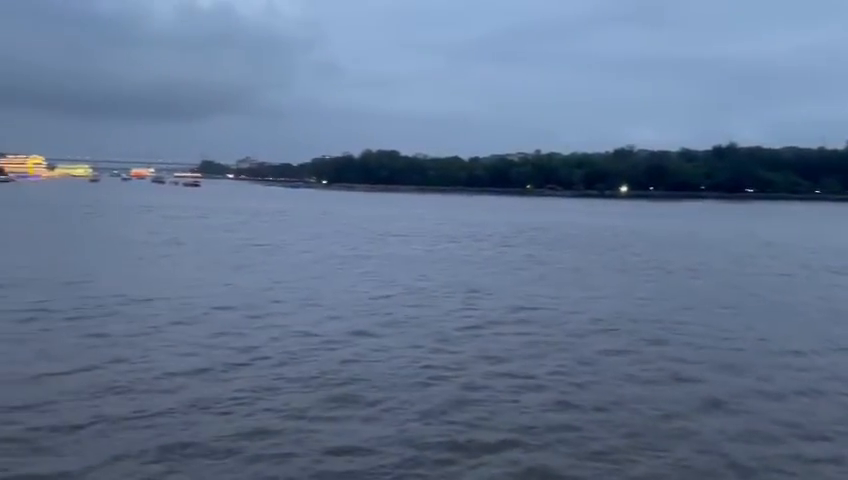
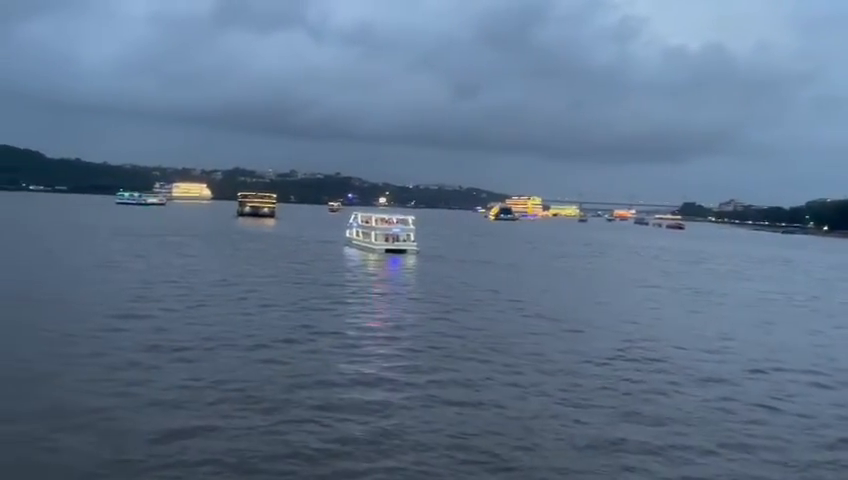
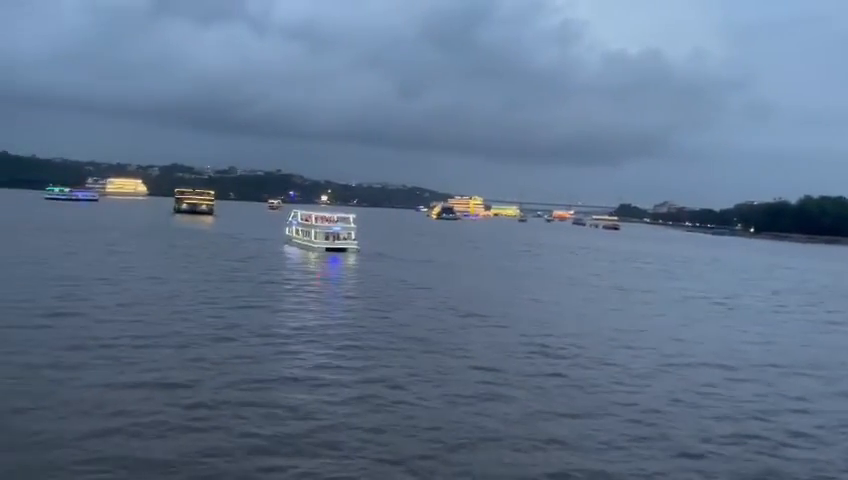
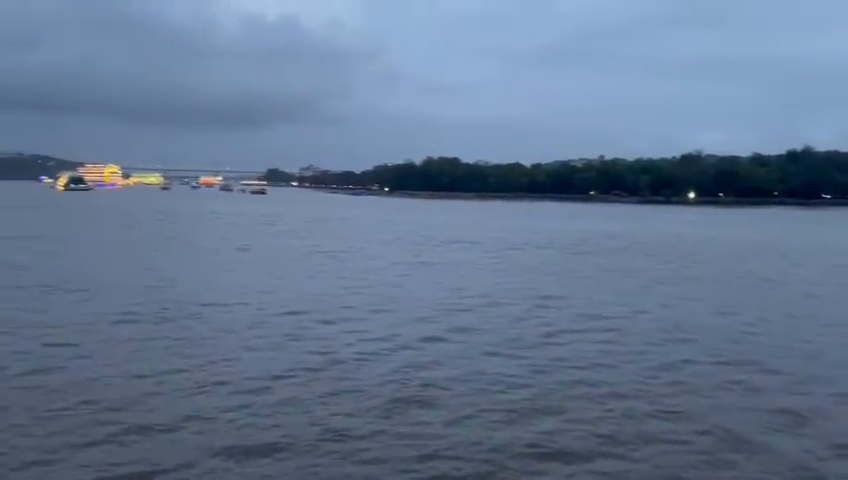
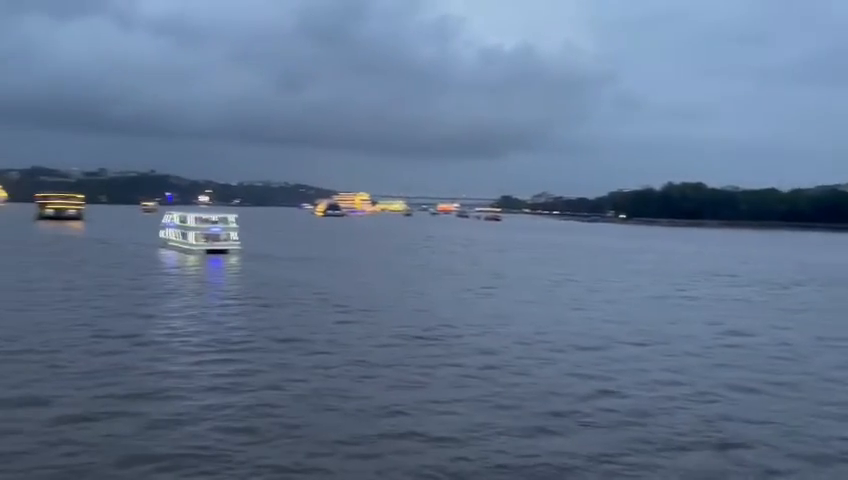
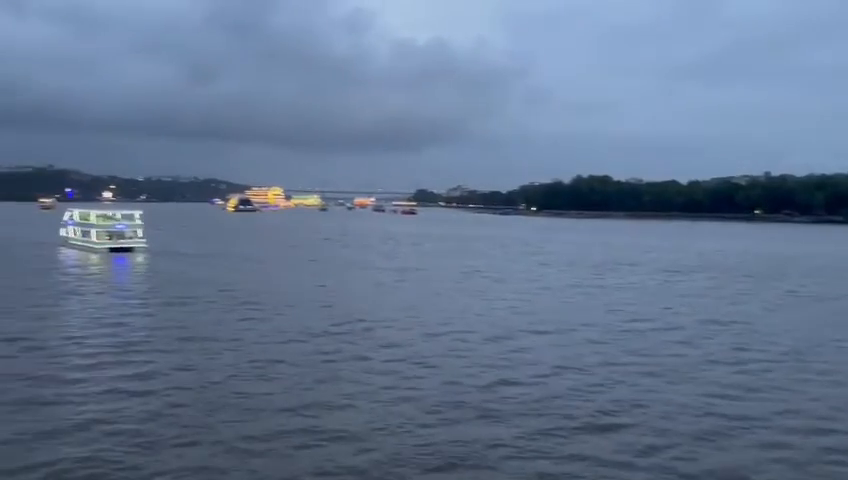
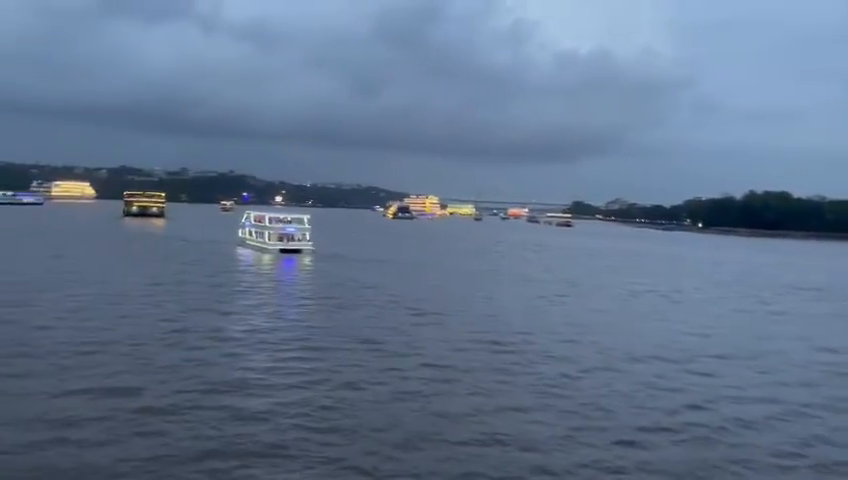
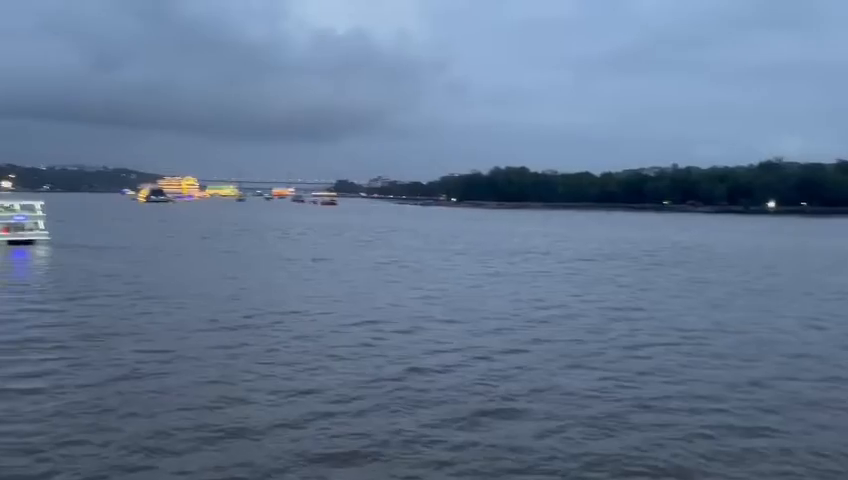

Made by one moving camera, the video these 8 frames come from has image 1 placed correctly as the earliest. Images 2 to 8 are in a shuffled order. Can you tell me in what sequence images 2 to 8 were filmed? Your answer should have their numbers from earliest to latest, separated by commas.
4, 8, 6, 5, 7, 3, 2
